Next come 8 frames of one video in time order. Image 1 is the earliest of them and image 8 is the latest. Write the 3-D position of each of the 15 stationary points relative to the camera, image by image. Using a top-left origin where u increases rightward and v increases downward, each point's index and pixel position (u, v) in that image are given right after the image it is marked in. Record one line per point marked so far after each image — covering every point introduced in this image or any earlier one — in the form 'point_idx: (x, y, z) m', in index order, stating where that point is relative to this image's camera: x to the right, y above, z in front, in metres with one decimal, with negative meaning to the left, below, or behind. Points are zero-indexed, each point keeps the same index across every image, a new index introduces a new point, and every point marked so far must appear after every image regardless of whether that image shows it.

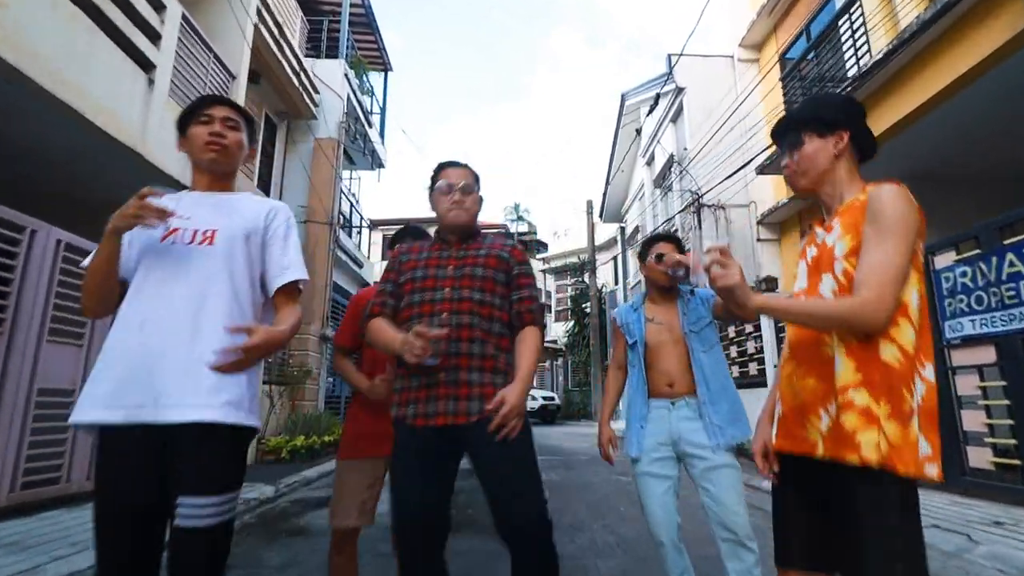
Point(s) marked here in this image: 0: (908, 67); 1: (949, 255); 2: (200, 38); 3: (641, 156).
0: (+2.2, +1.3, +5.7) m
1: (+2.2, +0.2, +5.0) m
2: (-1.9, +1.5, +6.1) m
3: (+2.1, +2.2, +16.3) m
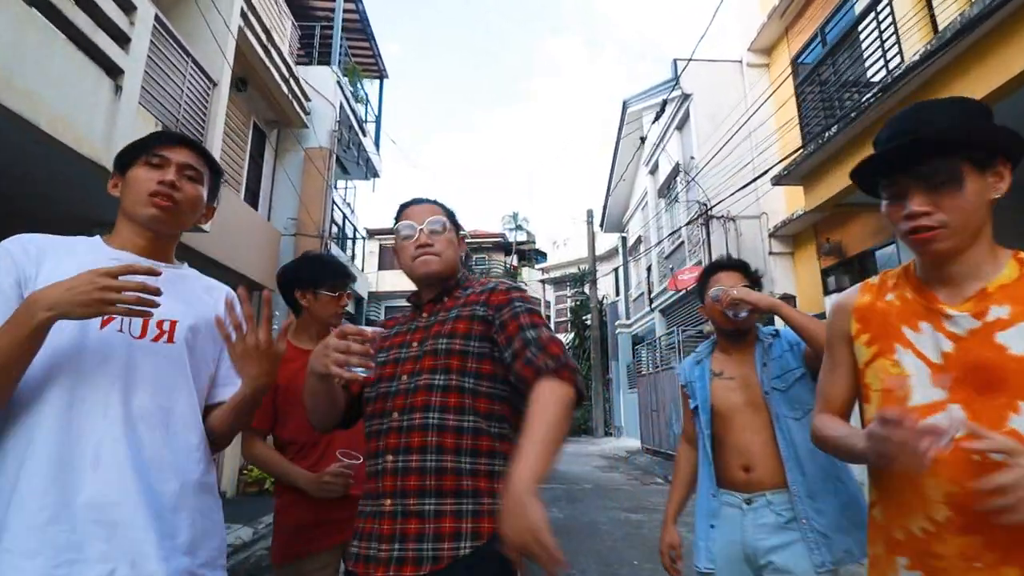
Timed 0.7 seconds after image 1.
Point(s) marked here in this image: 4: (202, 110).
0: (+2.3, +1.1, +5.2) m
1: (+2.2, 0.0, +4.5) m
2: (-1.9, +1.4, +5.6) m
3: (+2.1, +2.0, +15.8) m
4: (-1.9, +1.1, +6.2) m
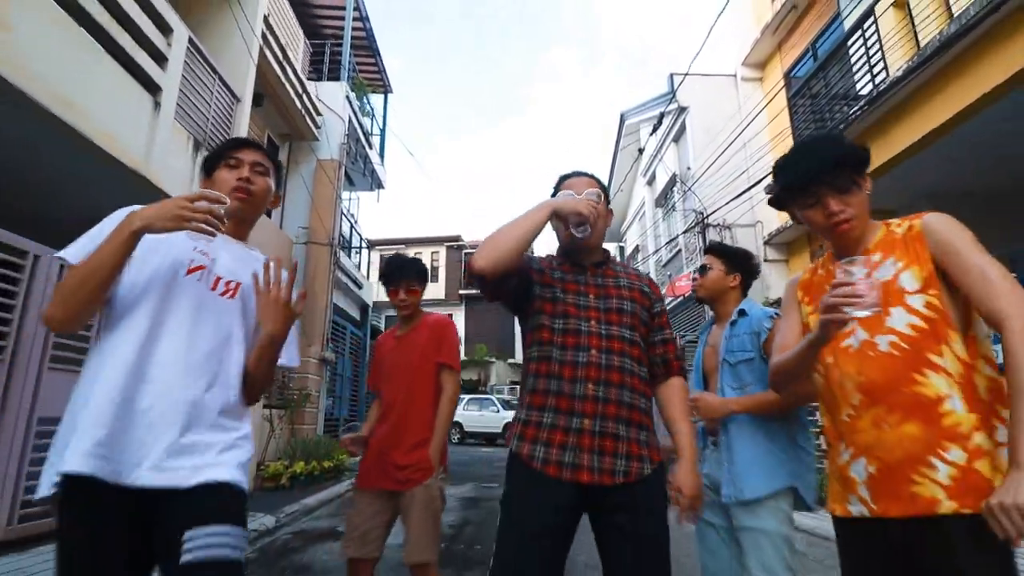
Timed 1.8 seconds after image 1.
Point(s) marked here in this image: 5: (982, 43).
0: (+2.3, +1.1, +5.6) m
1: (+2.3, 0.0, +4.9) m
2: (-1.8, +1.4, +6.0) m
3: (+2.1, +1.8, +16.2) m
4: (-1.9, +1.1, +6.6) m
5: (+2.3, +1.2, +4.9) m
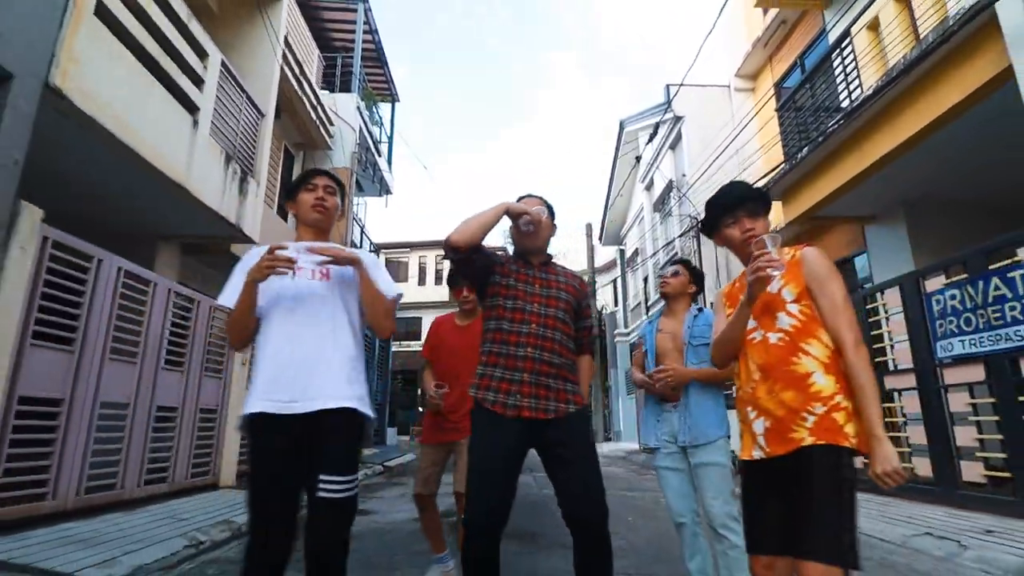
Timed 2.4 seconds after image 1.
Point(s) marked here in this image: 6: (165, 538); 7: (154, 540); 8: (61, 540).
0: (+2.3, +1.1, +6.1) m
1: (+2.3, 0.0, +5.4) m
2: (-1.8, +1.4, +6.5) m
3: (+2.2, +1.8, +16.8) m
4: (-1.9, +1.1, +7.1) m
5: (+2.3, +1.2, +5.5) m
6: (-1.4, -1.0, +4.0) m
7: (-1.4, -1.0, +3.9) m
8: (-1.6, -0.9, +3.6) m
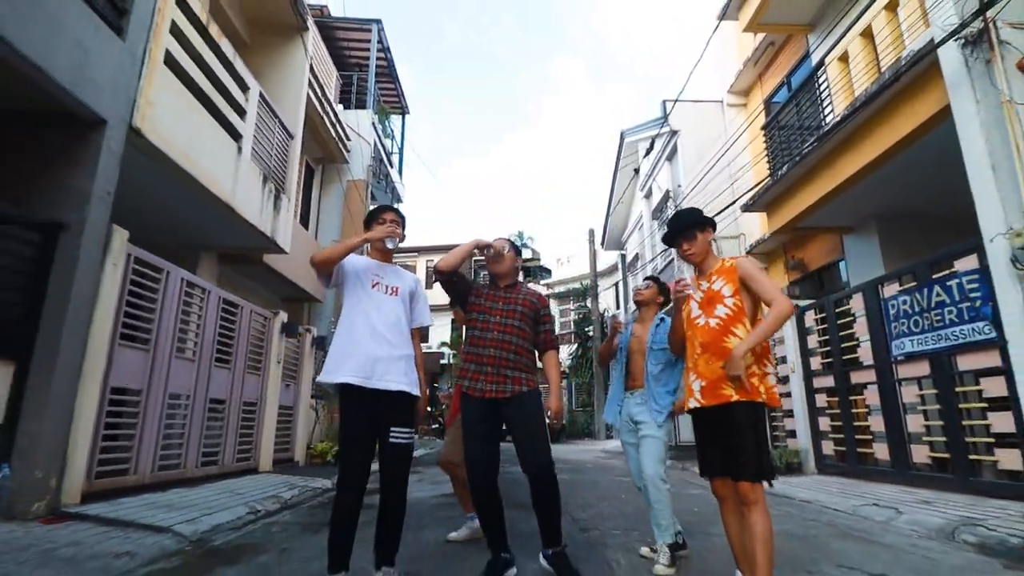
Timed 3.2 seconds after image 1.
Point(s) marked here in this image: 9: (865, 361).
0: (+2.4, +1.1, +6.9) m
1: (+2.4, 0.0, +6.1) m
2: (-1.8, +1.3, +7.3) m
3: (+2.2, +1.7, +17.5) m
4: (-1.8, +1.0, +7.9) m
5: (+2.4, +1.2, +6.2) m
6: (-1.4, -1.0, +4.7) m
7: (-1.4, -1.0, +4.6) m
8: (-1.6, -1.0, +4.4) m
9: (+2.3, -0.5, +6.6) m
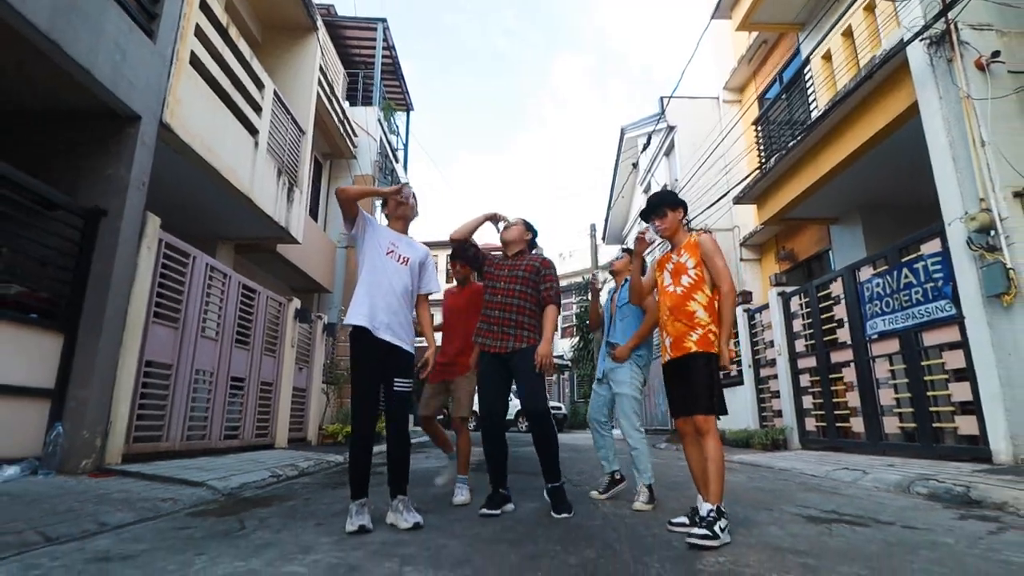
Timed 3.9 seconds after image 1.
0: (+2.4, +1.2, +7.3) m
1: (+2.4, +0.1, +6.6) m
2: (-1.8, +1.4, +7.7) m
3: (+2.3, +1.9, +17.9) m
4: (-1.8, +1.1, +8.3) m
5: (+2.4, +1.3, +6.6) m
6: (-1.4, -1.0, +5.2) m
7: (-1.4, -0.9, +5.1) m
8: (-1.6, -0.9, +4.8) m
9: (+2.3, -0.4, +7.0) m
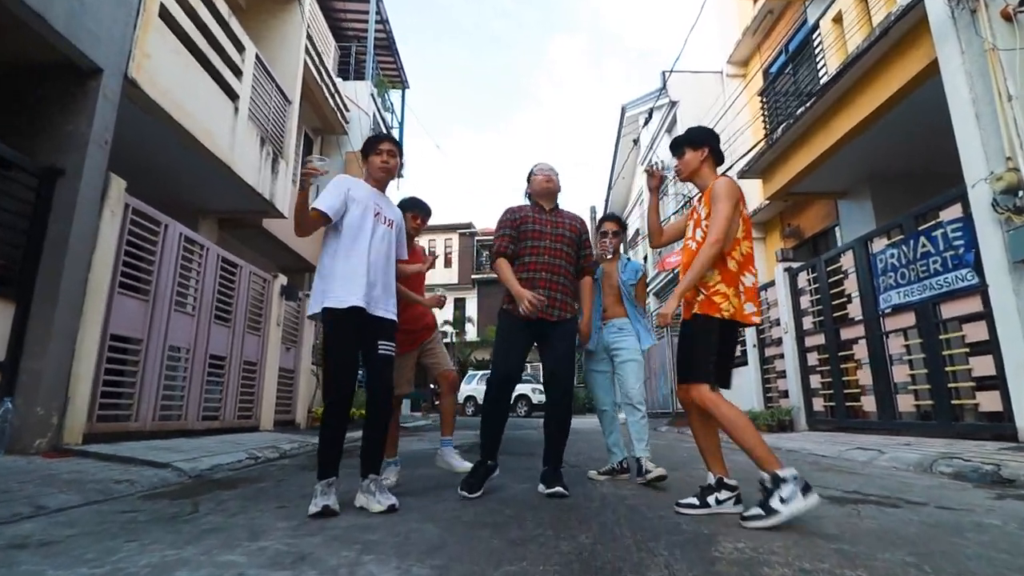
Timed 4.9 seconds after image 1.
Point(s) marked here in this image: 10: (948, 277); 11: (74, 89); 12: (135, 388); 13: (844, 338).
0: (+2.3, +1.4, +6.9) m
1: (+2.3, +0.3, +6.2) m
2: (-1.8, +1.6, +7.4) m
3: (+2.2, +2.2, +17.6) m
4: (-1.8, +1.3, +8.0) m
5: (+2.3, +1.5, +6.3) m
6: (-1.4, -0.8, +4.9) m
7: (-1.4, -0.8, +4.8) m
8: (-1.6, -0.7, +4.5) m
9: (+2.3, -0.2, +6.7) m
10: (+2.3, +0.1, +5.2) m
11: (-1.9, +0.9, +4.4) m
12: (-1.9, -0.5, +4.9) m
13: (+2.3, -0.3, +6.8) m
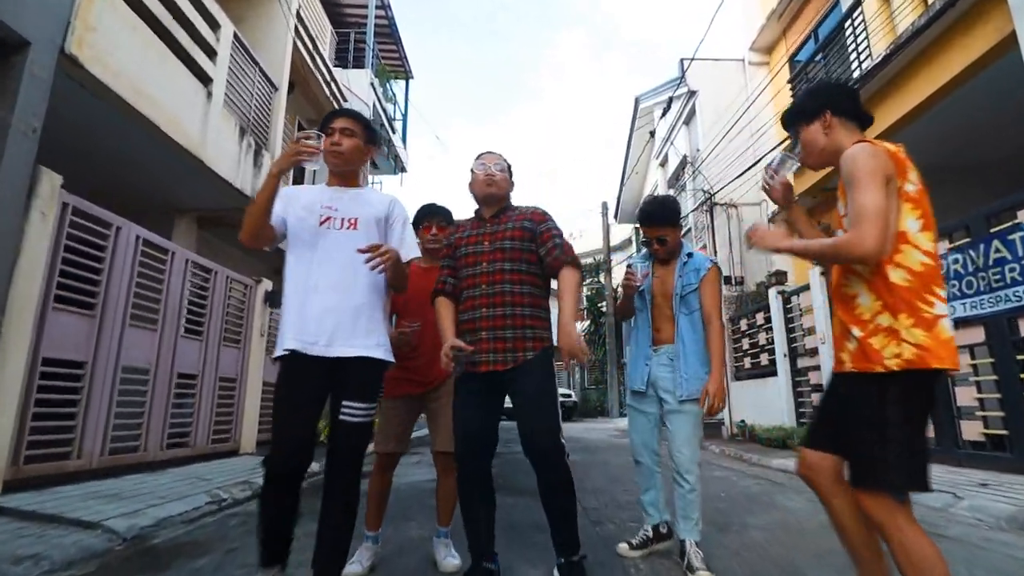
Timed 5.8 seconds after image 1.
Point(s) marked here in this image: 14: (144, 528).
0: (+2.4, +1.3, +6.1) m
1: (+2.4, +0.2, +5.5) m
2: (-1.8, +1.6, +6.6) m
3: (+2.4, +2.2, +16.8) m
4: (-1.8, +1.3, +7.2) m
5: (+2.4, +1.4, +5.5) m
6: (-1.4, -0.9, +4.1) m
7: (-1.4, -0.8, +4.0) m
8: (-1.6, -0.8, +3.8) m
9: (+2.3, -0.2, +5.9) m
10: (+2.3, 0.0, +4.5) m
11: (-1.9, +0.8, +3.6) m
12: (-1.8, -0.6, +4.2) m
13: (+2.3, -0.4, +6.1) m
14: (-1.2, -0.8, +3.3) m
